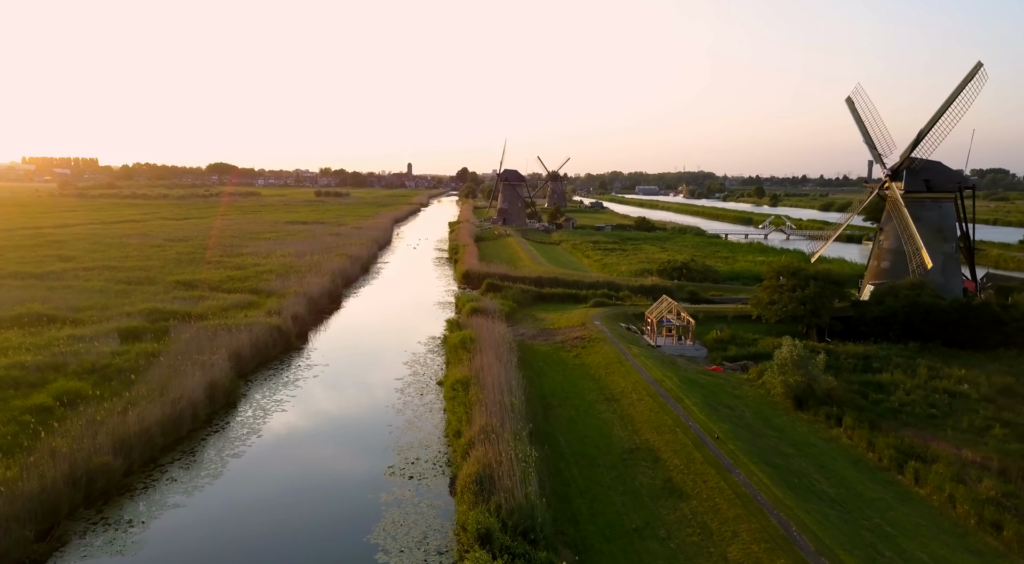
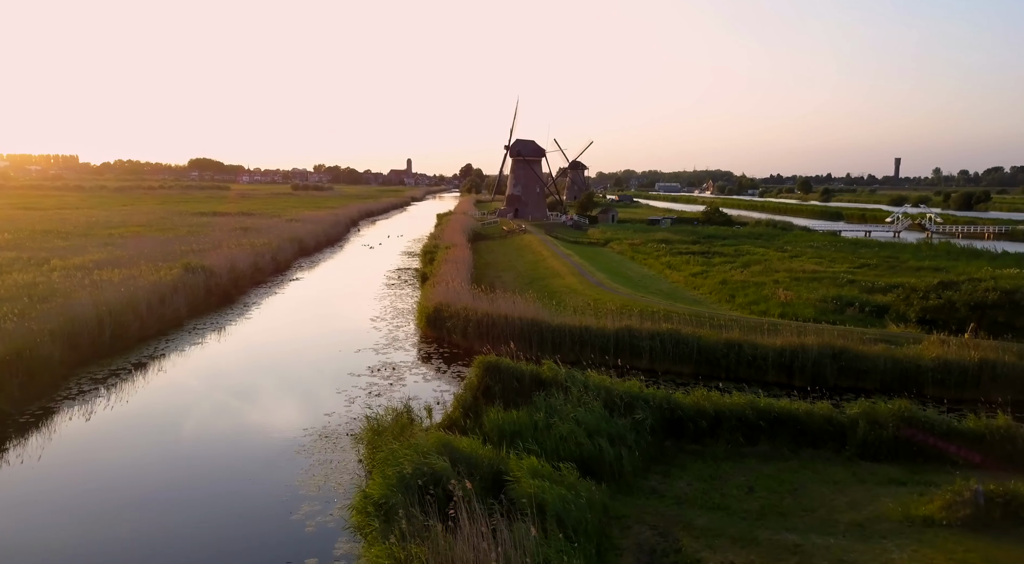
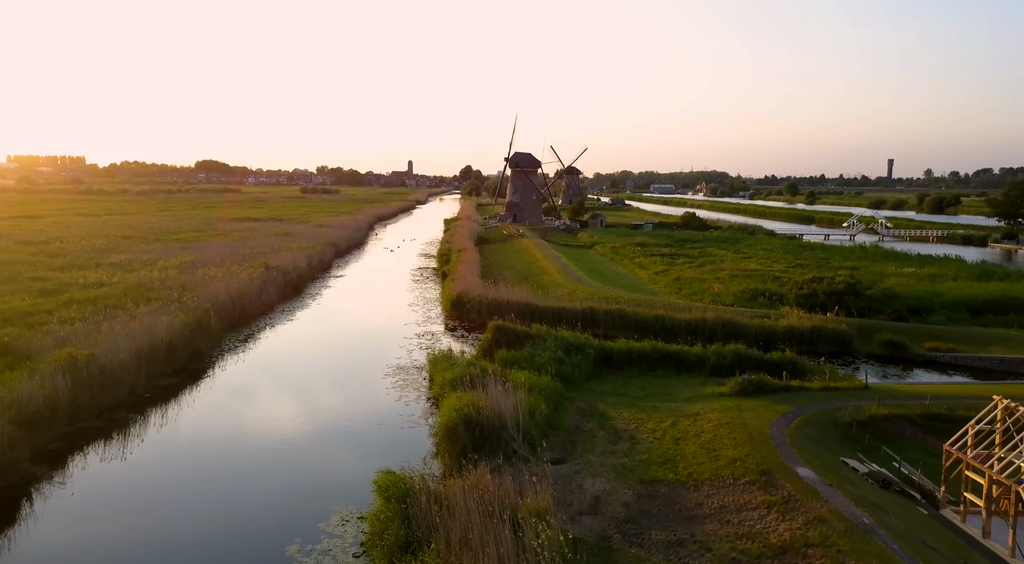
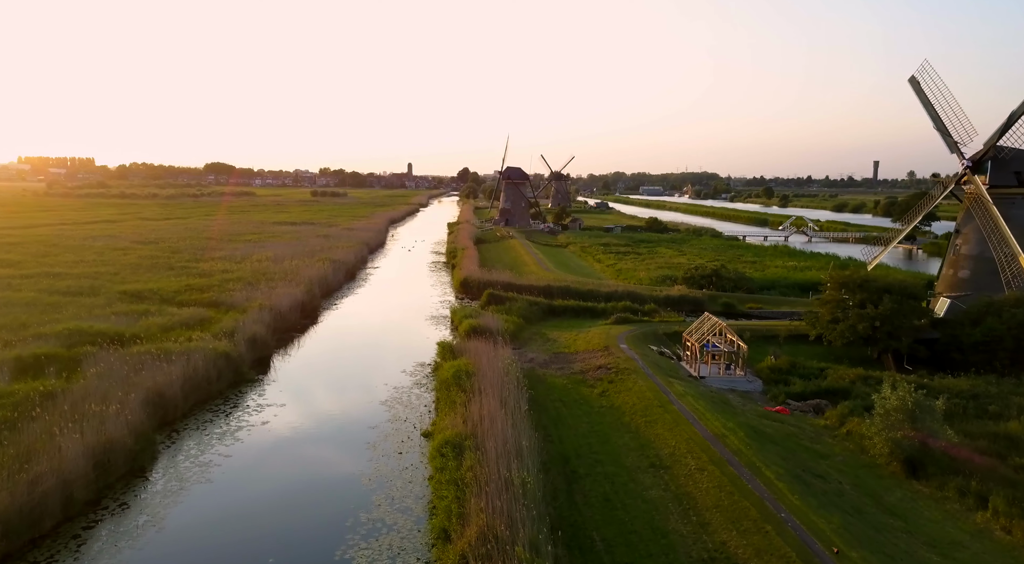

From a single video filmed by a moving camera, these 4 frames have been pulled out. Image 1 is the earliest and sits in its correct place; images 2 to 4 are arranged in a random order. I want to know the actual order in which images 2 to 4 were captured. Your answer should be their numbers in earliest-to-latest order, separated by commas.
4, 3, 2
